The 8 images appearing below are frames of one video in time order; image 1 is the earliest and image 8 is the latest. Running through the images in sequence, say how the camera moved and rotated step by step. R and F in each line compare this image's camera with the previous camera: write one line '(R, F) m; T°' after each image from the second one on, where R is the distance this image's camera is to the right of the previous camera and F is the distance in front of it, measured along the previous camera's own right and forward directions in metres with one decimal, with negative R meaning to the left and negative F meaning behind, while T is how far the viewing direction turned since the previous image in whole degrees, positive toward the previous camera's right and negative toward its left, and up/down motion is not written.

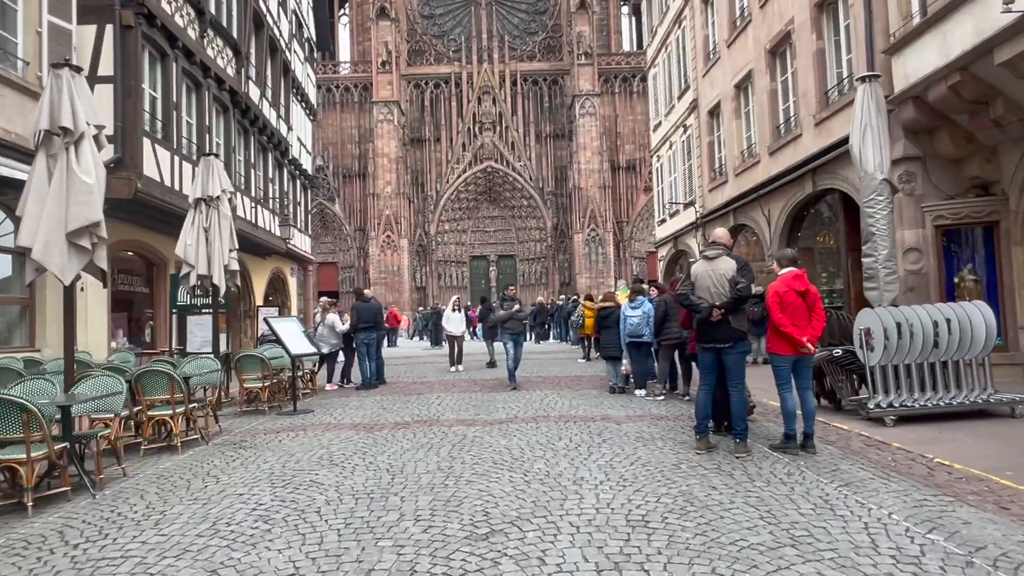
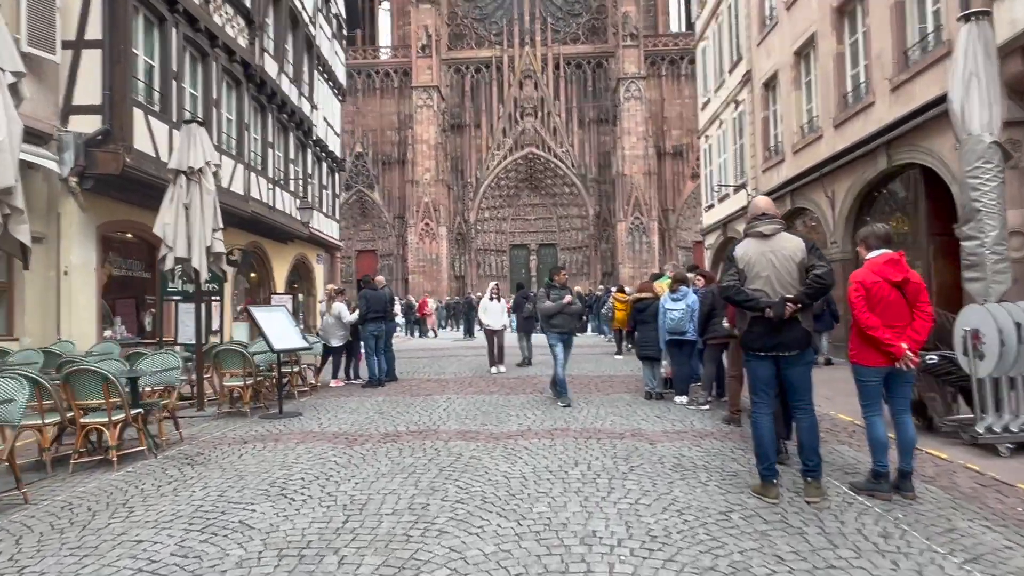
(+0.3, +1.4) m; -4°
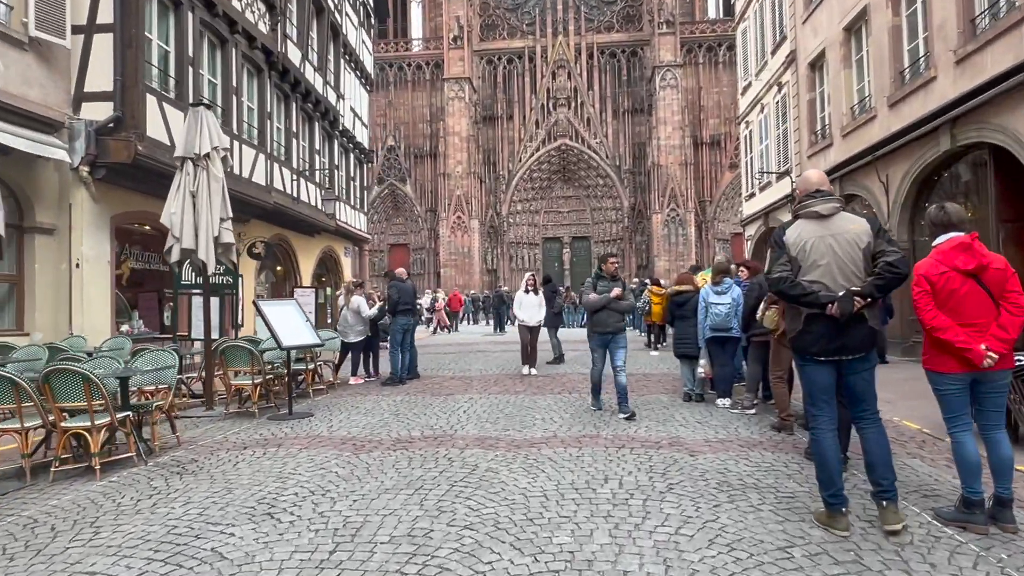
(+0.1, +0.7) m; -3°
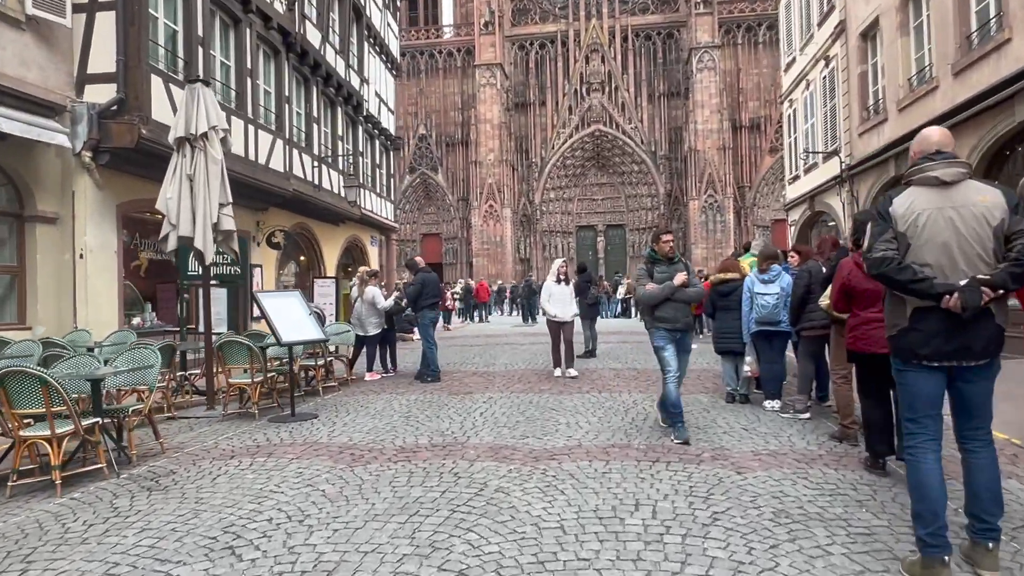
(+0.1, +0.8) m; -3°
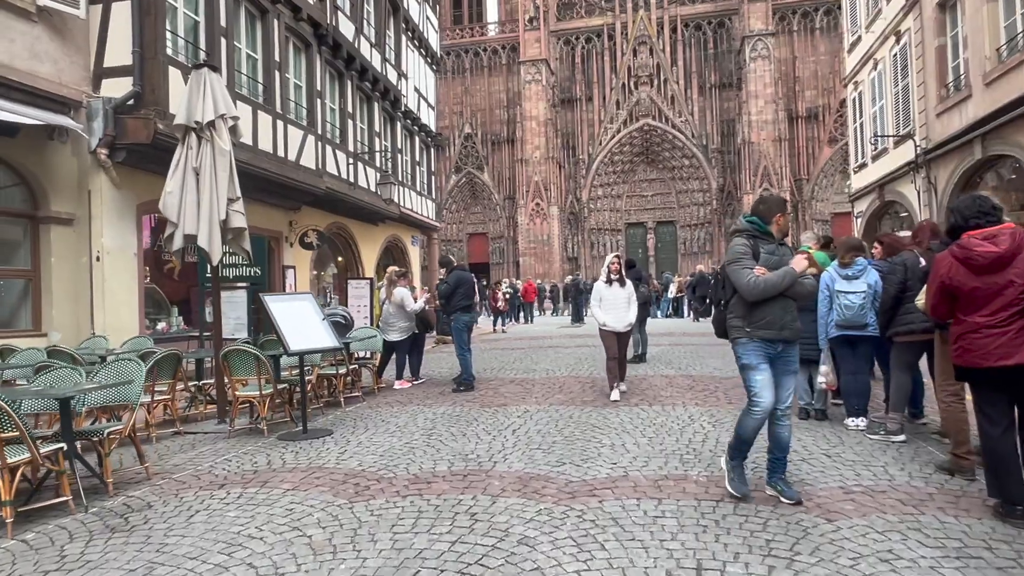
(+0.1, +0.9) m; -4°
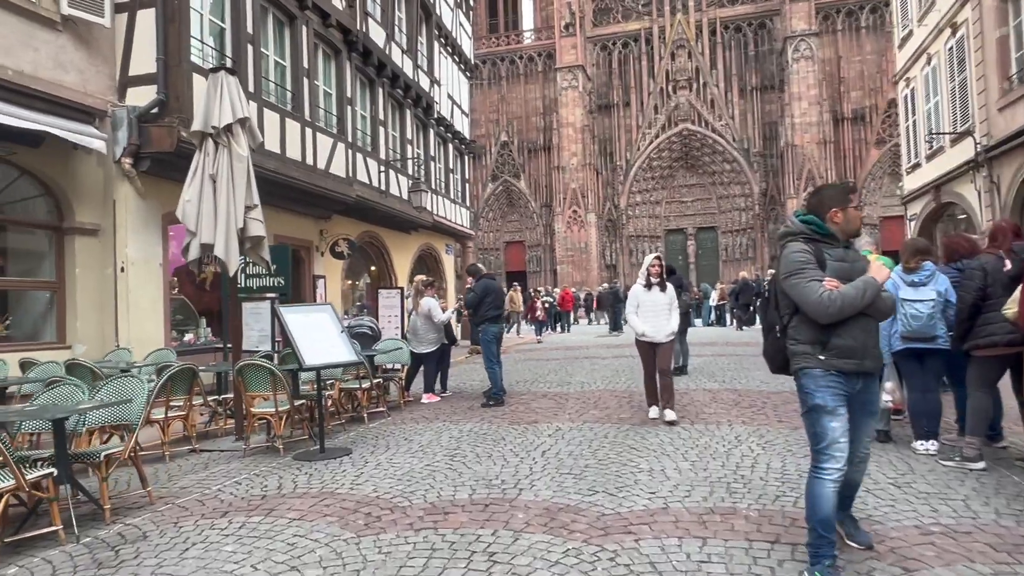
(+0.1, +0.4) m; -3°
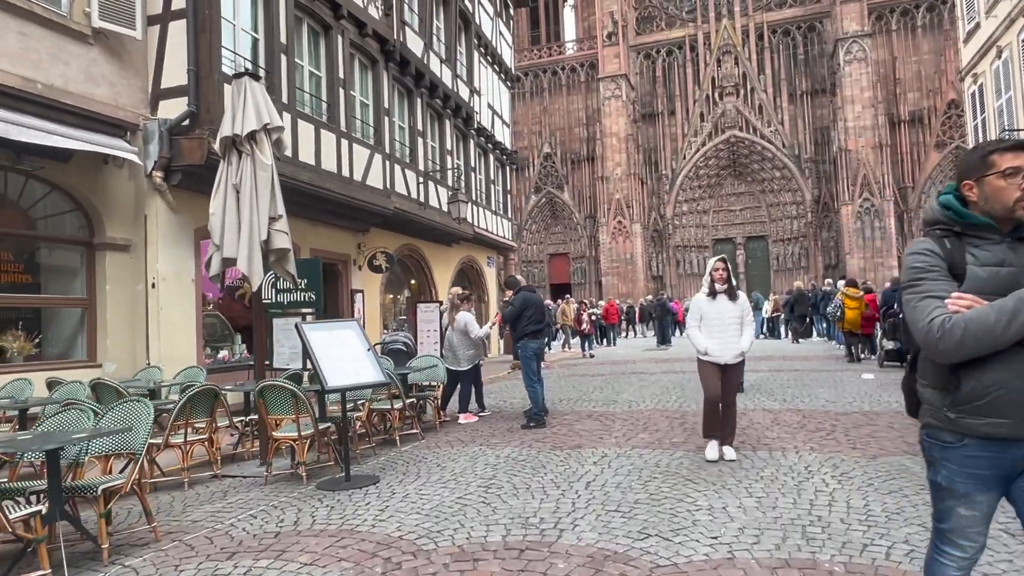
(0.0, +0.5) m; -4°
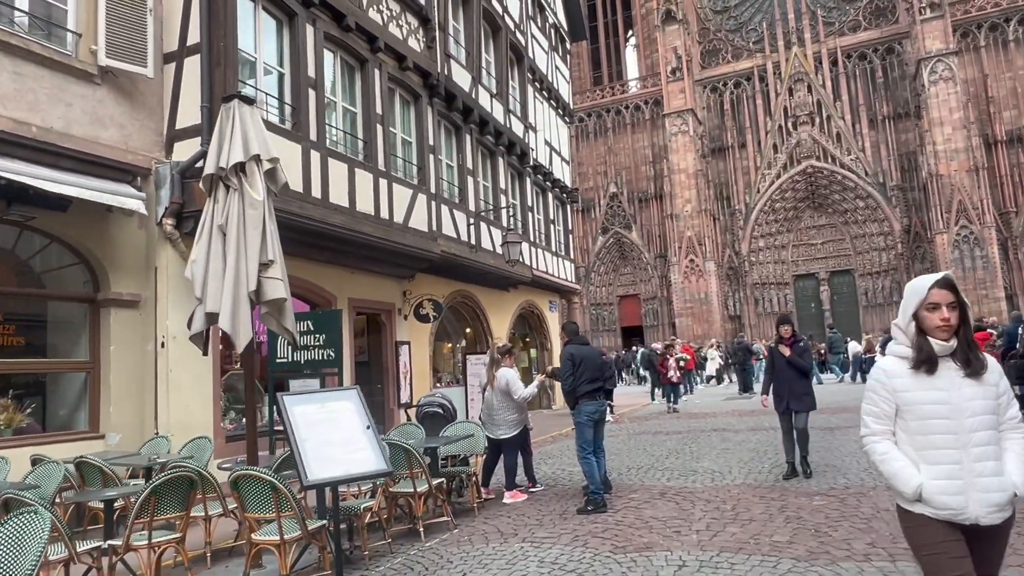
(+0.2, +1.3) m; -6°
